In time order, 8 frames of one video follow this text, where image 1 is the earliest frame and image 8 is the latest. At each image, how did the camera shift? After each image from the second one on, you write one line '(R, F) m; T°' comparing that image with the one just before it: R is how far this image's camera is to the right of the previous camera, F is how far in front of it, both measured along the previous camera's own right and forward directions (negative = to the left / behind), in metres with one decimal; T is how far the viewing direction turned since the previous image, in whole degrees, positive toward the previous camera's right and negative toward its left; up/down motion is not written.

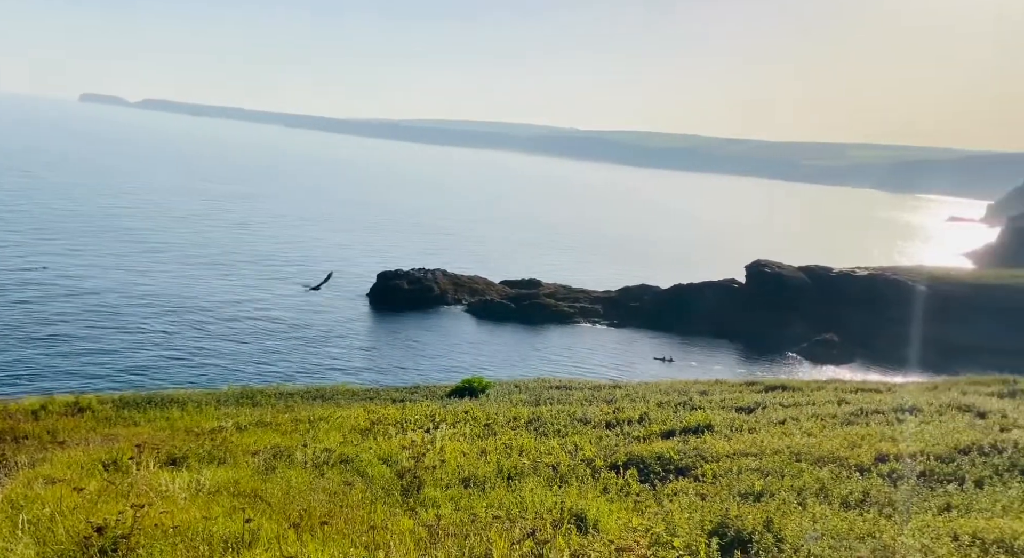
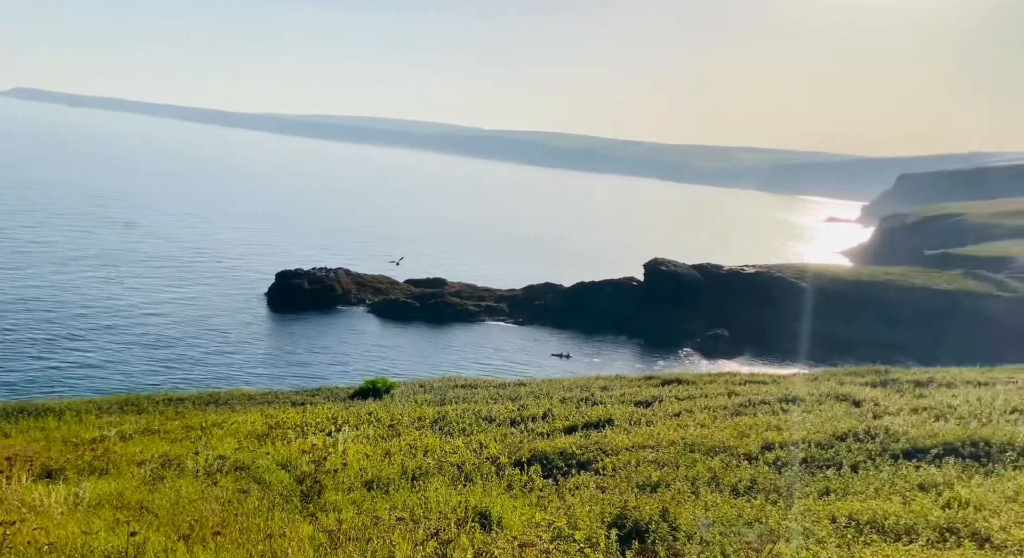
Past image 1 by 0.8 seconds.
(+0.5, -0.7) m; +6°
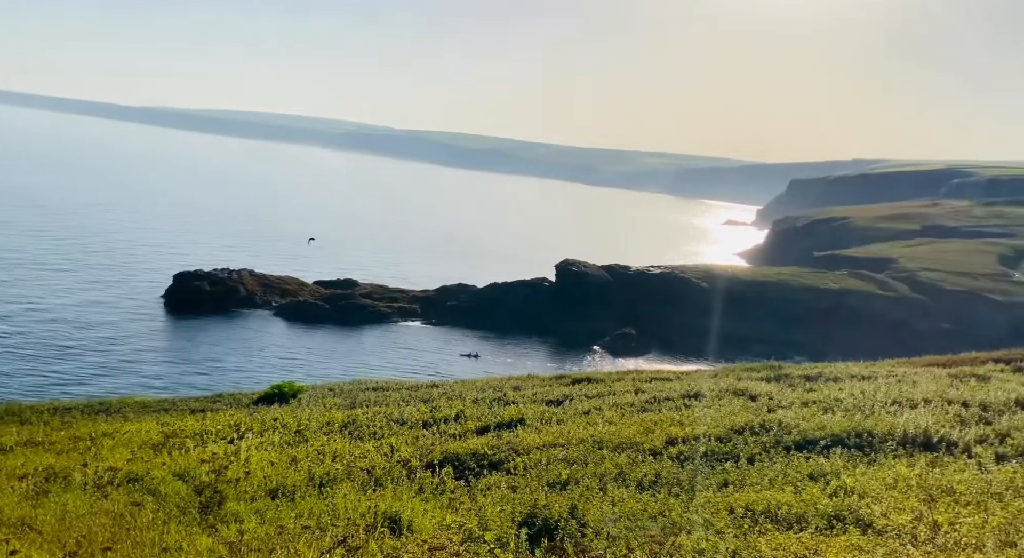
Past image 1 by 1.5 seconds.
(+0.3, -0.7) m; +6°
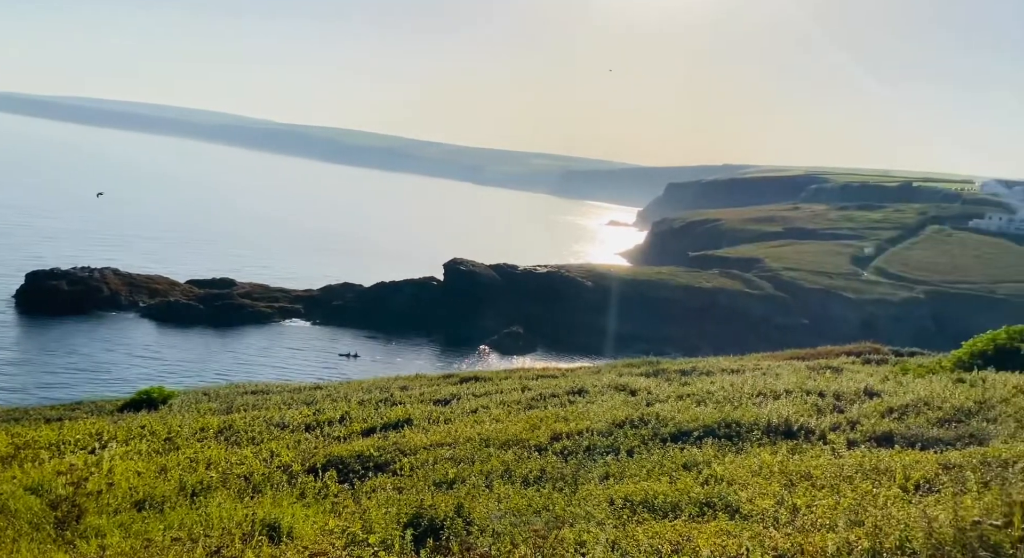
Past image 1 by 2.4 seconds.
(+0.1, -1.3) m; +7°
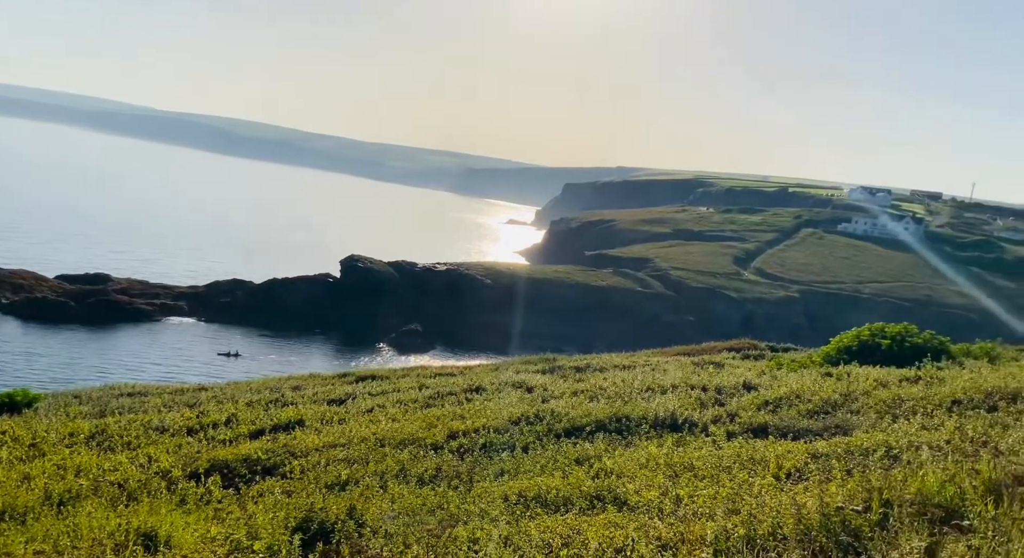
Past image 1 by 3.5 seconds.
(+0.3, -0.7) m; +6°
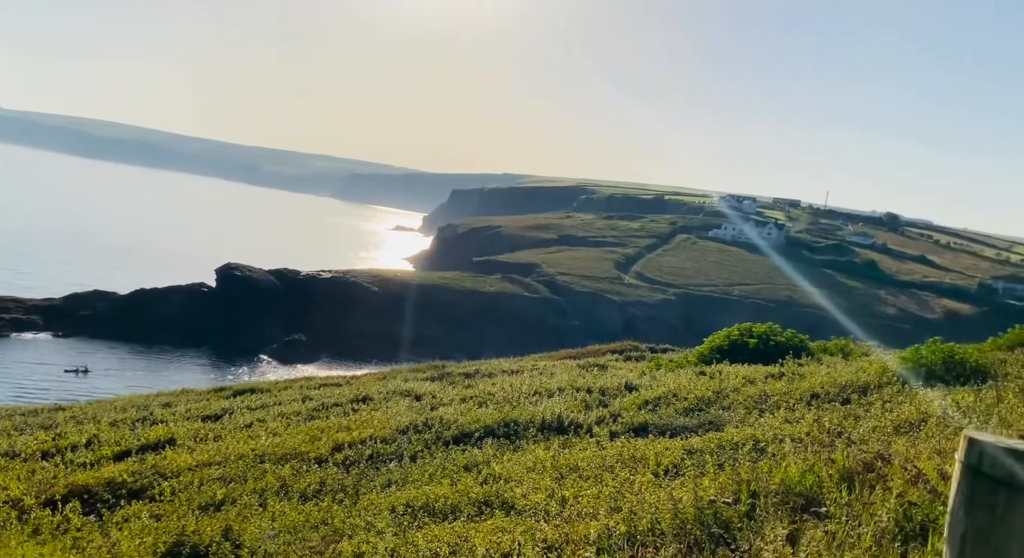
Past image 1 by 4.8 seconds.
(+0.4, -0.6) m; +7°
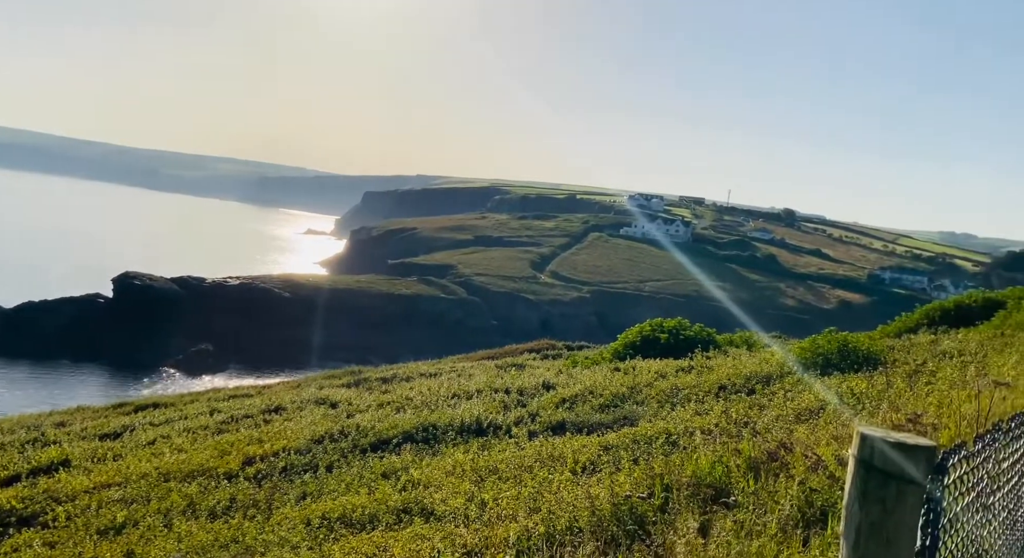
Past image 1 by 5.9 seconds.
(+0.3, -0.1) m; +5°
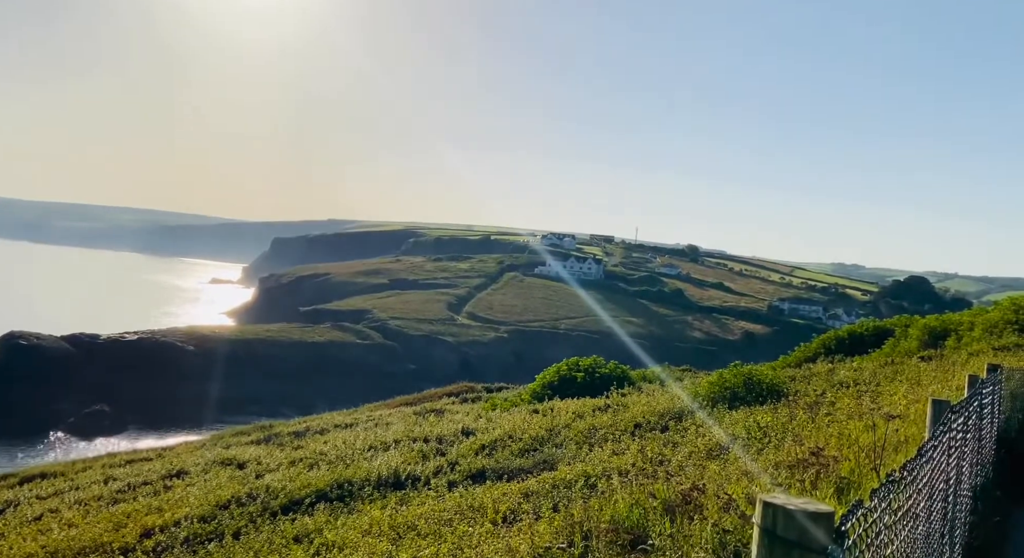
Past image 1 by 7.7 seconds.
(+0.4, +0.5) m; +5°
